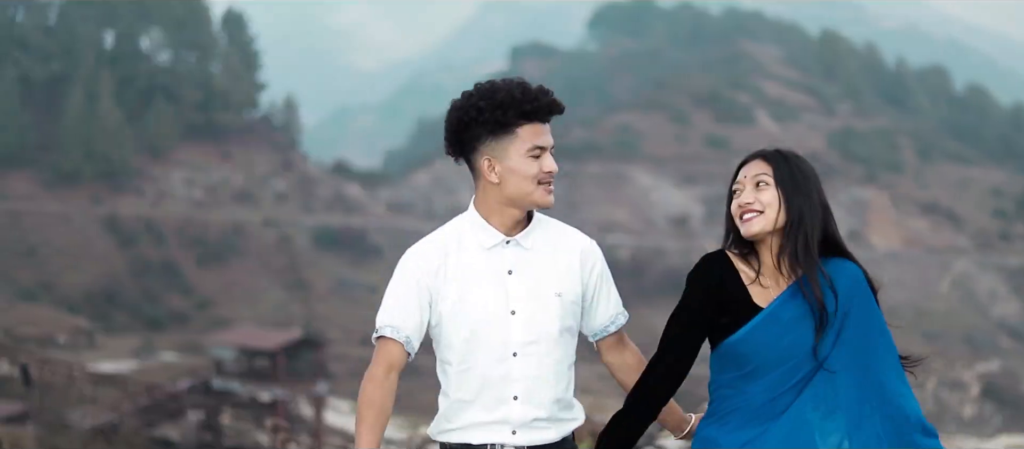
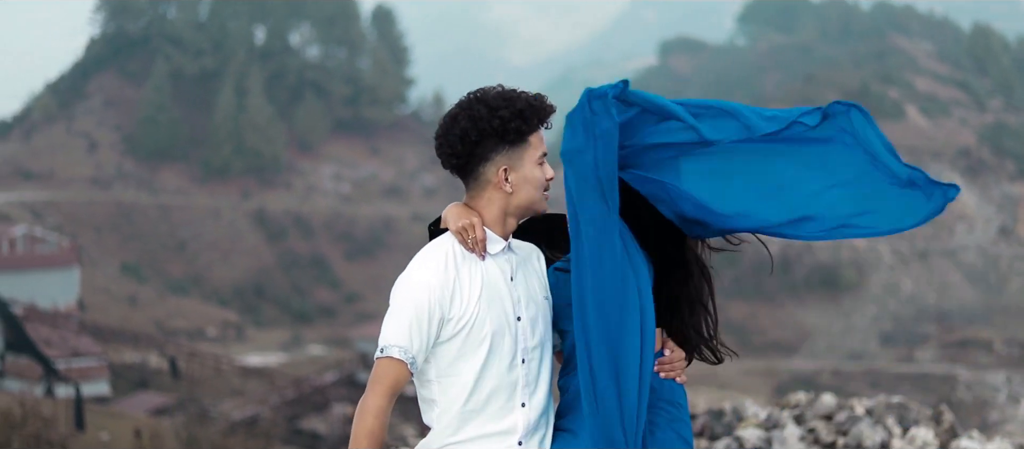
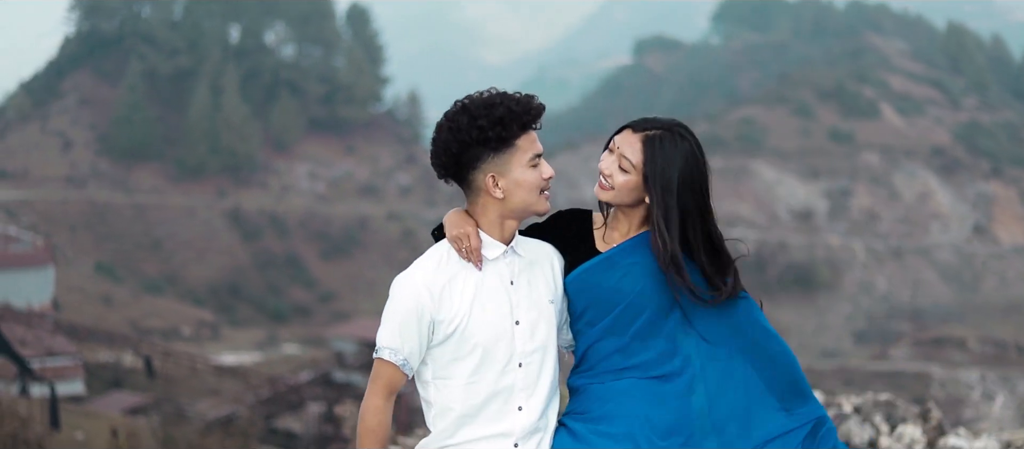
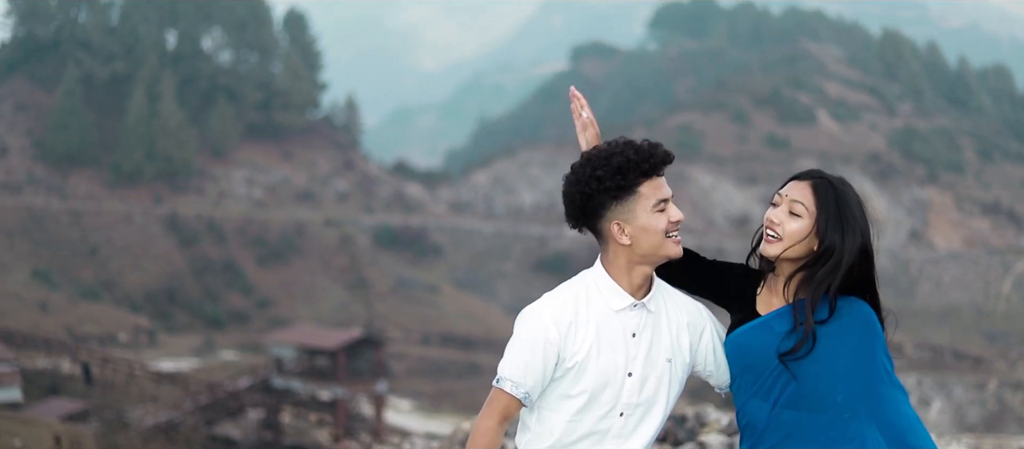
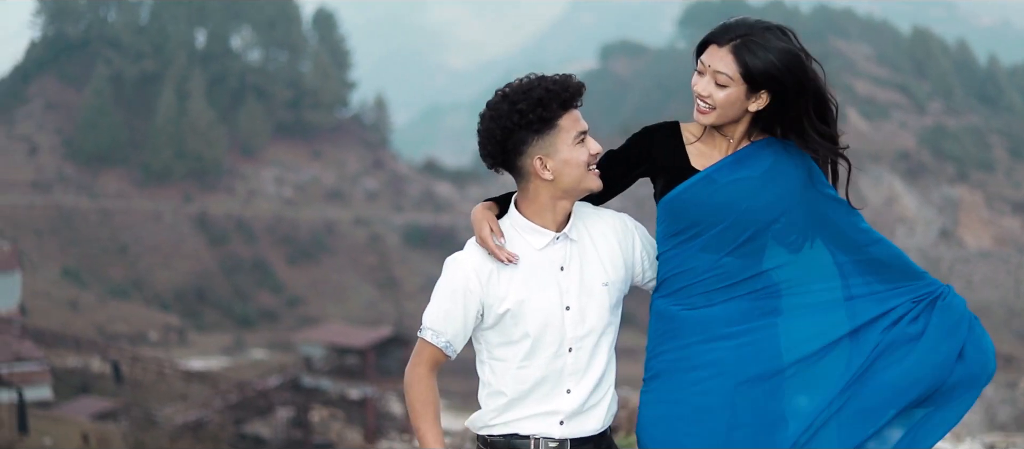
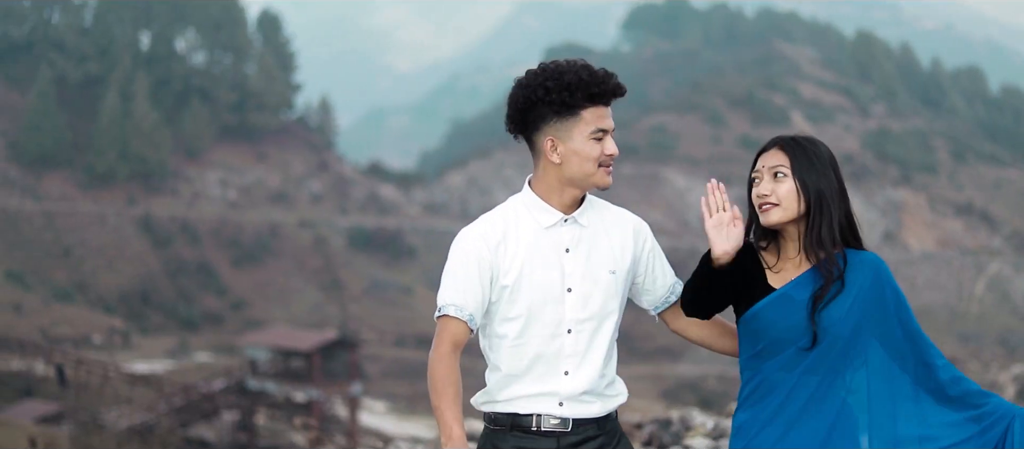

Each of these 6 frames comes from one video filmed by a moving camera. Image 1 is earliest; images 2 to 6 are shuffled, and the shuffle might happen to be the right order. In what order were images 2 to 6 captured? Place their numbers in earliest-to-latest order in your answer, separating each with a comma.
6, 4, 5, 3, 2
